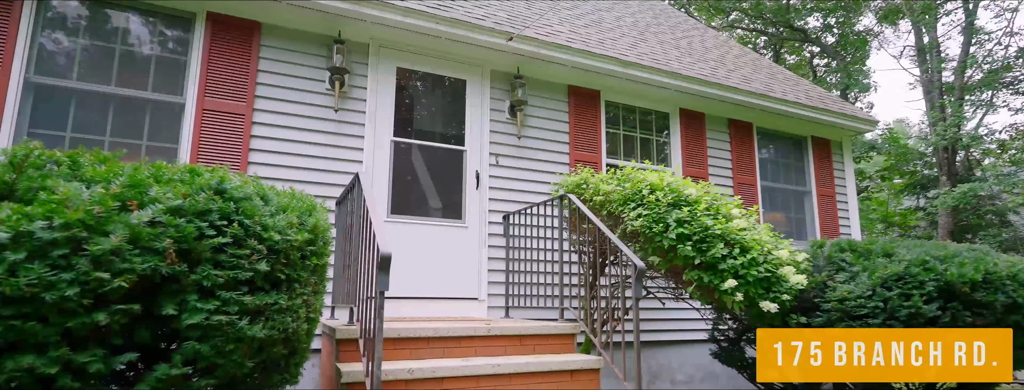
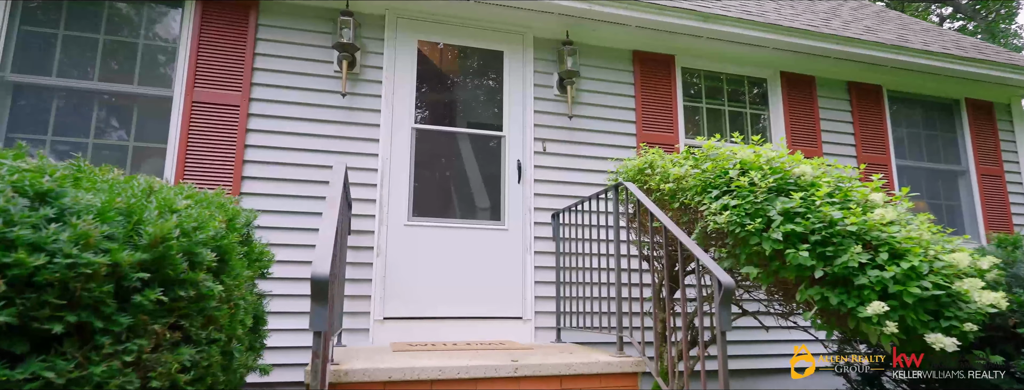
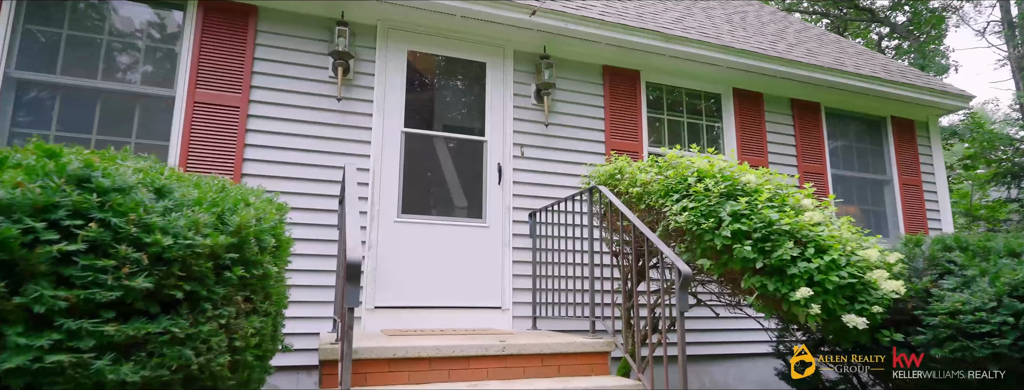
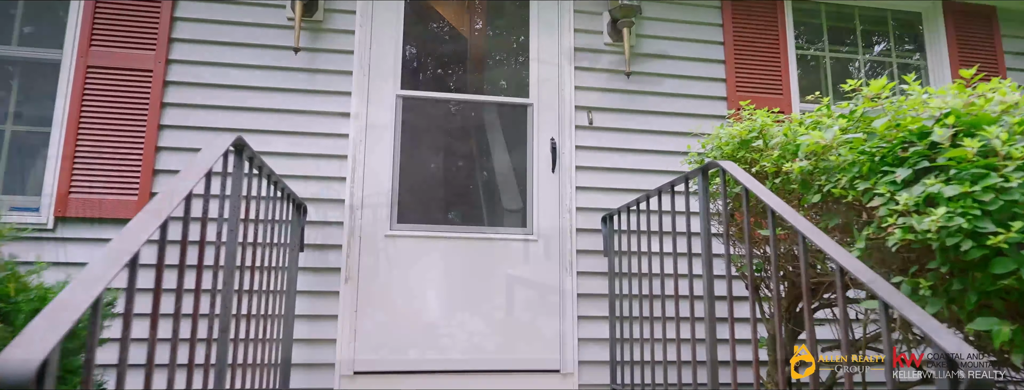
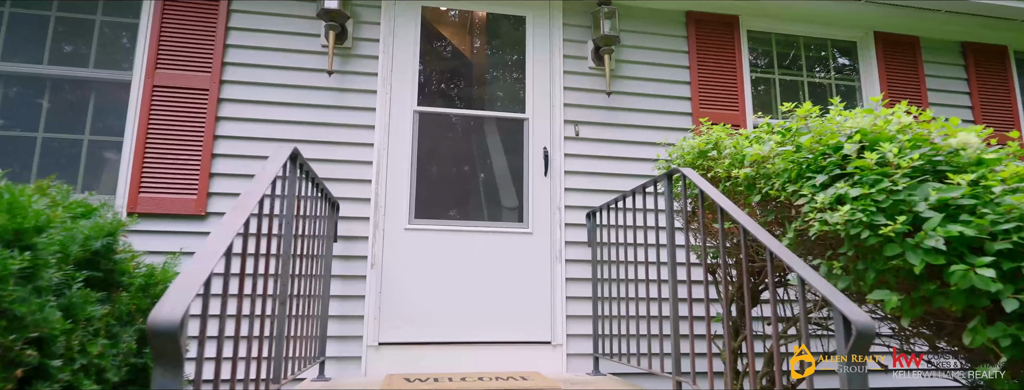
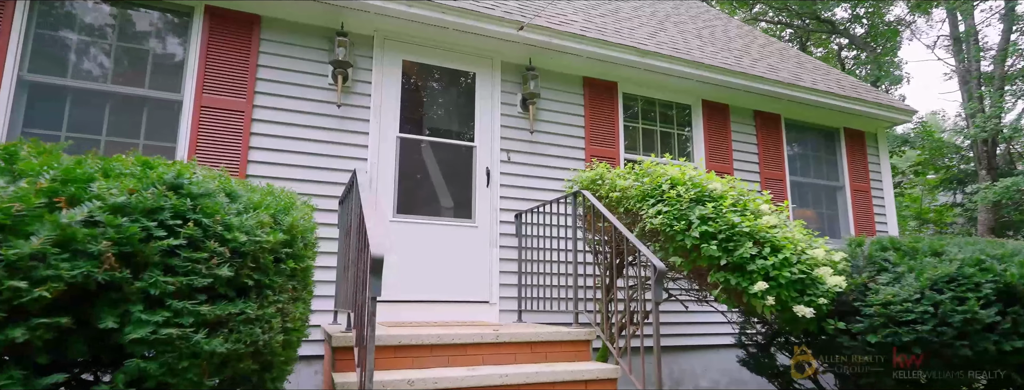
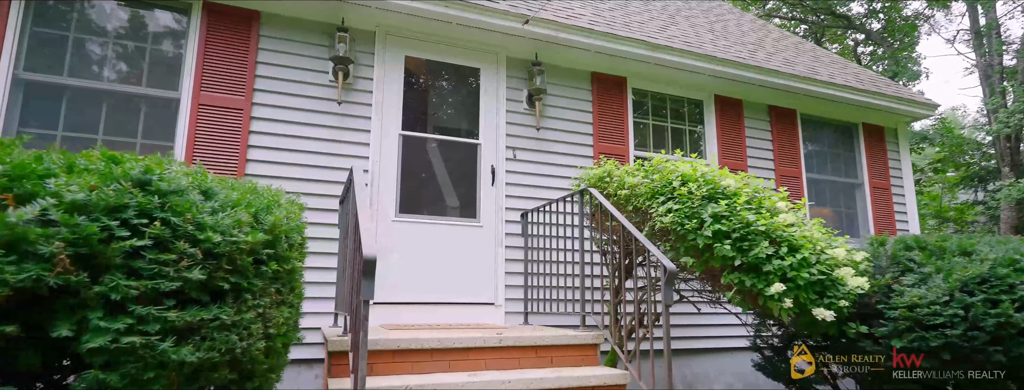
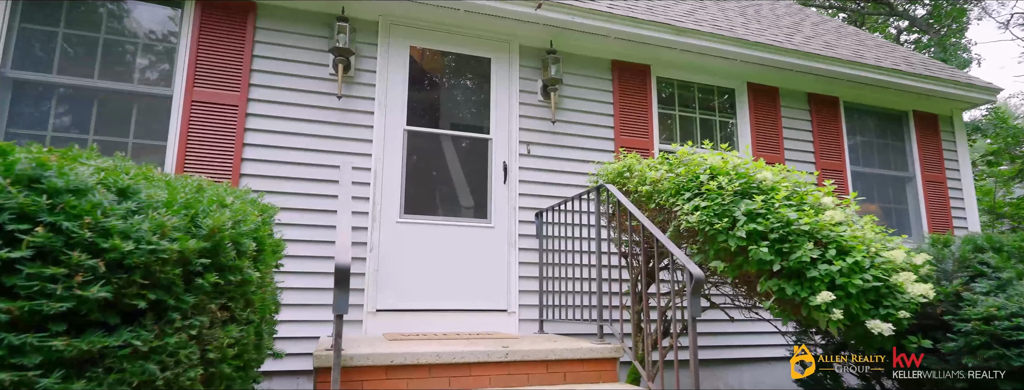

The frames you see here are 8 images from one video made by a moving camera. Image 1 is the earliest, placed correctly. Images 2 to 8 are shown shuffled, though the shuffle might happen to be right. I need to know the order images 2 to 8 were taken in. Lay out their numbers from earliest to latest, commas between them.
6, 7, 3, 8, 2, 5, 4
